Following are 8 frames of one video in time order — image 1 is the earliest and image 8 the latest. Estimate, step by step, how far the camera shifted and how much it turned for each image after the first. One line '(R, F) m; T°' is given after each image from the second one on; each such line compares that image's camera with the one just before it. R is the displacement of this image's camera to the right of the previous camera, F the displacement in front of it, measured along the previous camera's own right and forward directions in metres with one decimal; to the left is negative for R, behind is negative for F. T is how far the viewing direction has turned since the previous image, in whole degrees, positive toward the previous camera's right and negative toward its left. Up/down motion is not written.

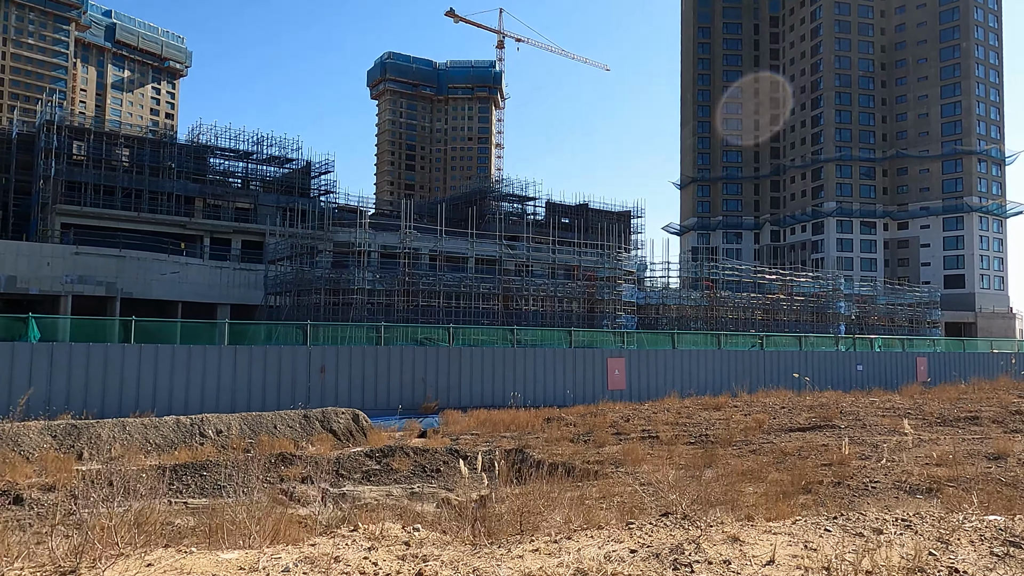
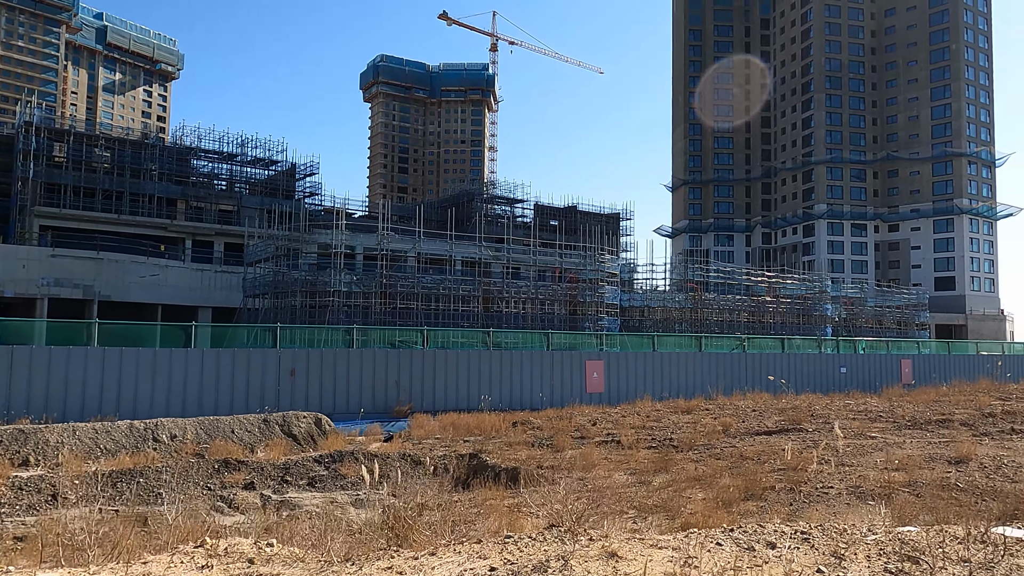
(+0.6, +0.3) m; 0°
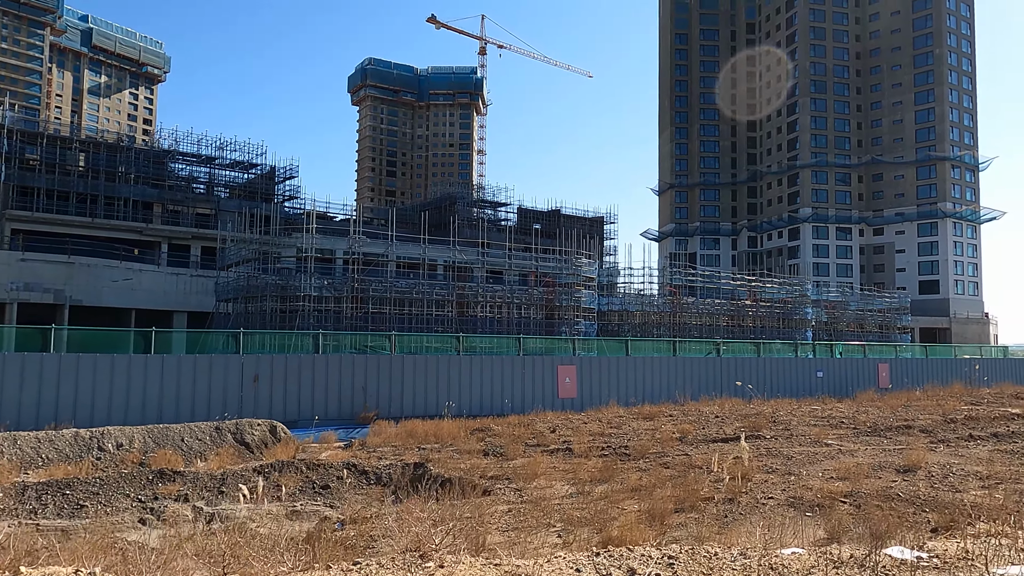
(+0.6, +0.2) m; +1°
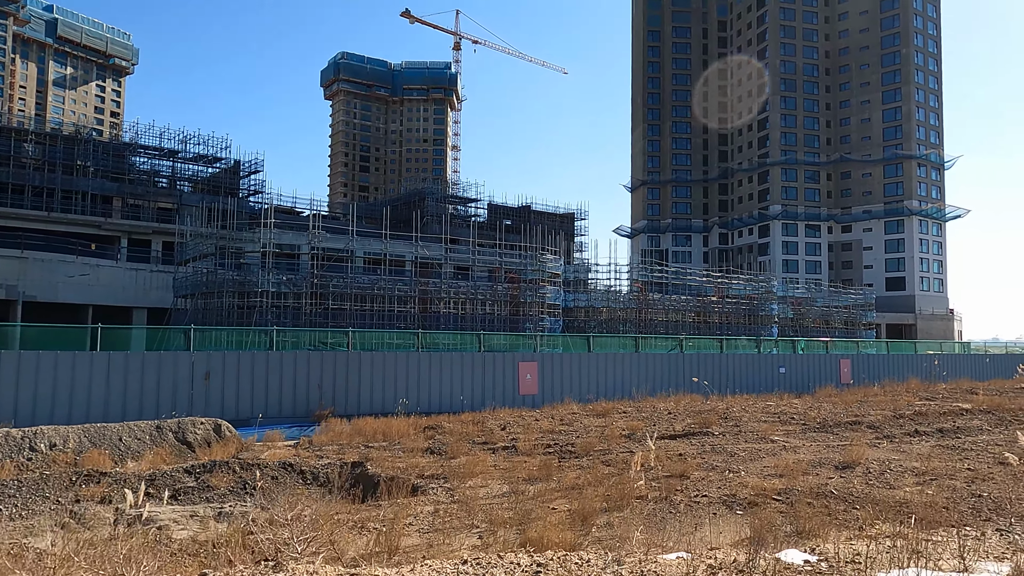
(+0.5, +0.2) m; +2°
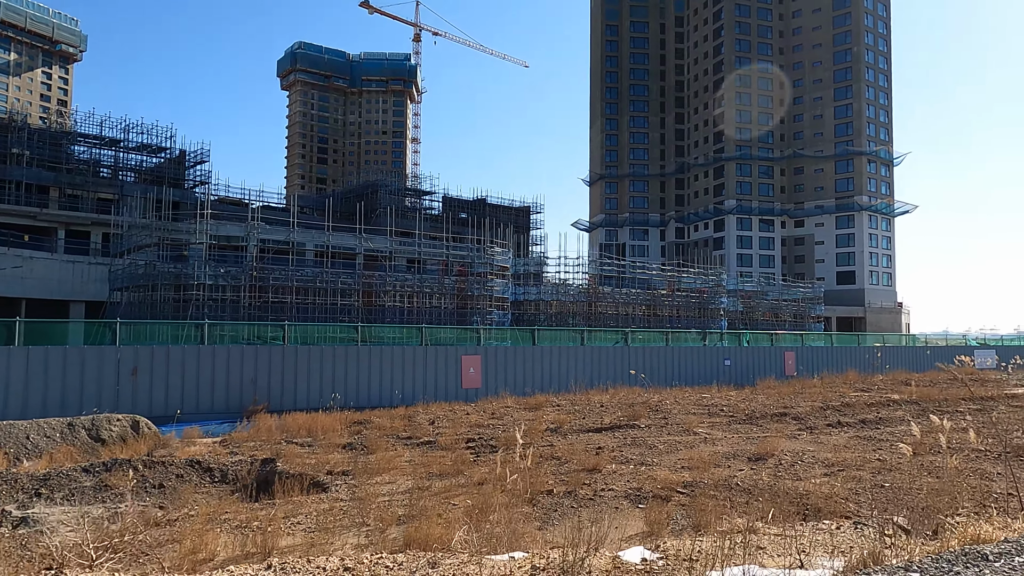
(+0.6, +0.2) m; +3°
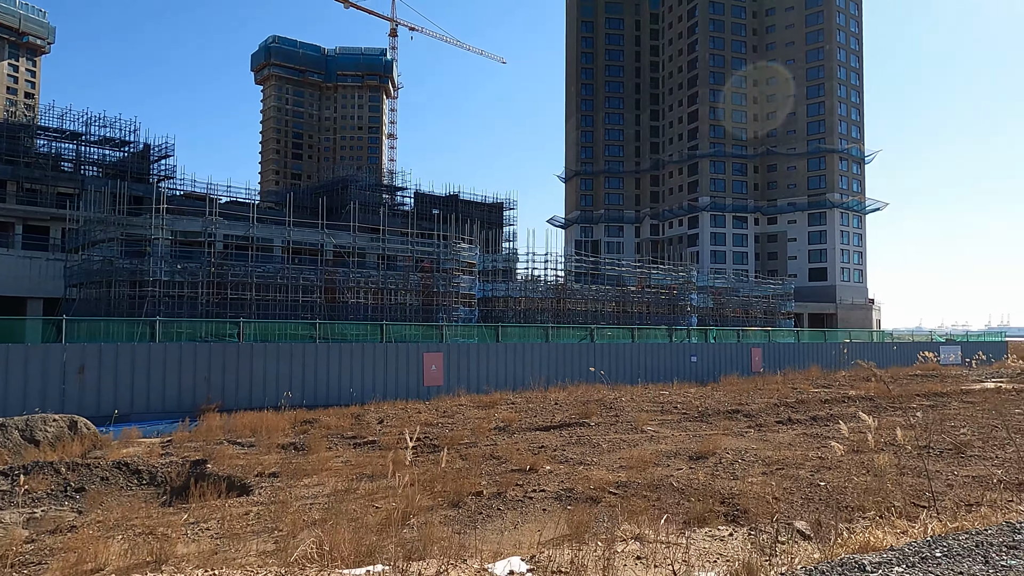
(+0.5, +0.2) m; +2°
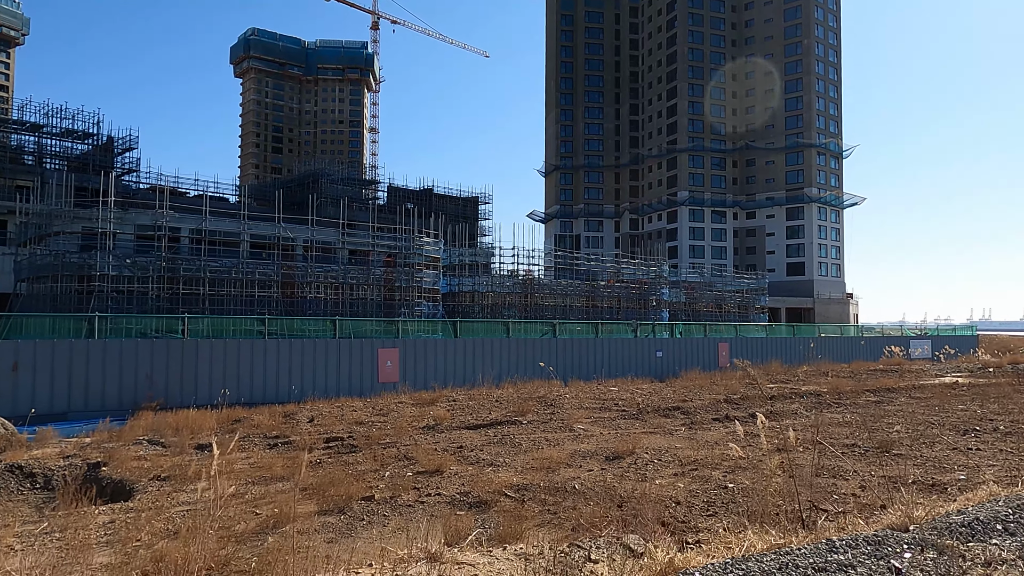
(+0.9, +0.4) m; +1°
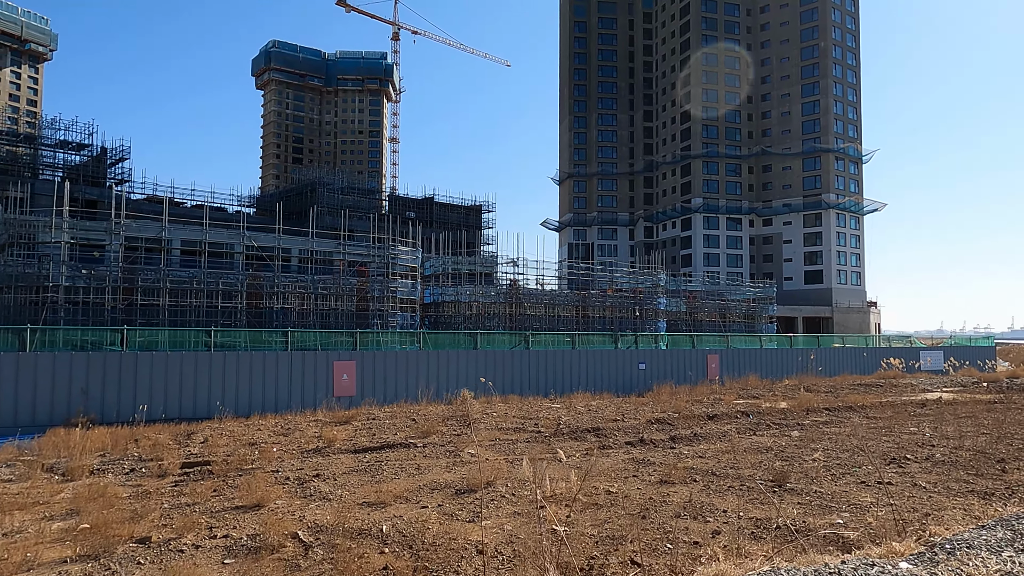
(+2.0, +1.0) m; -2°
